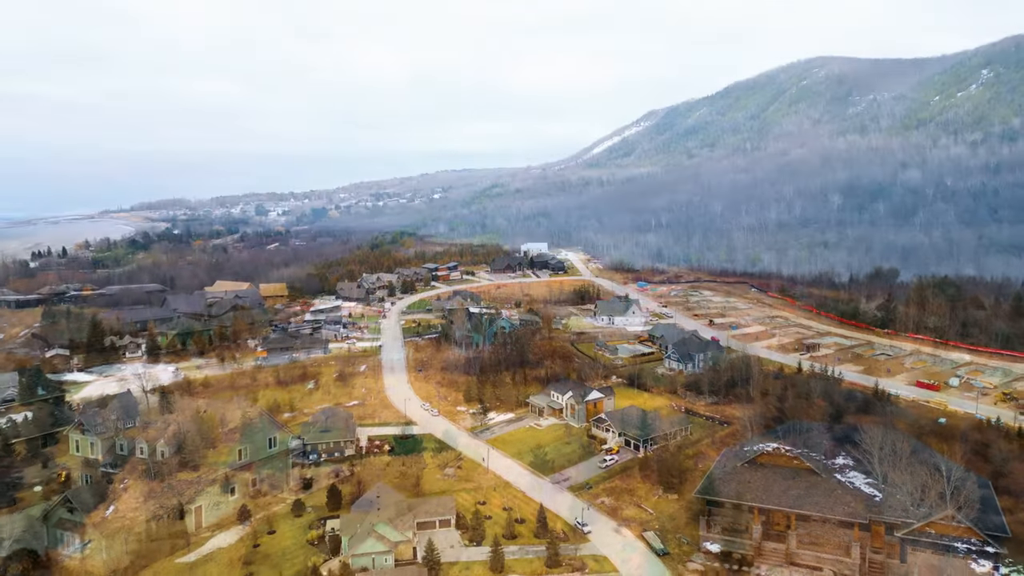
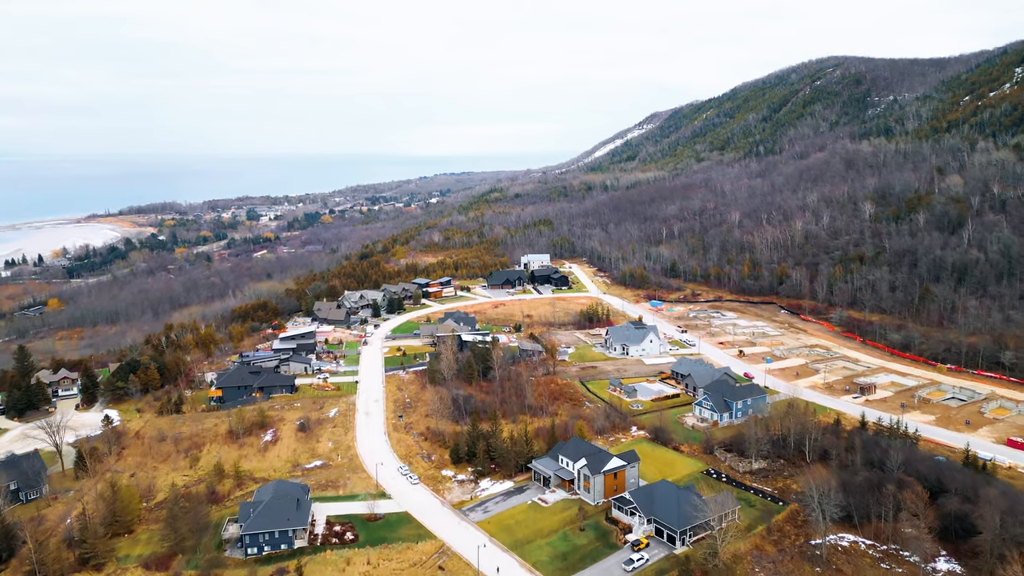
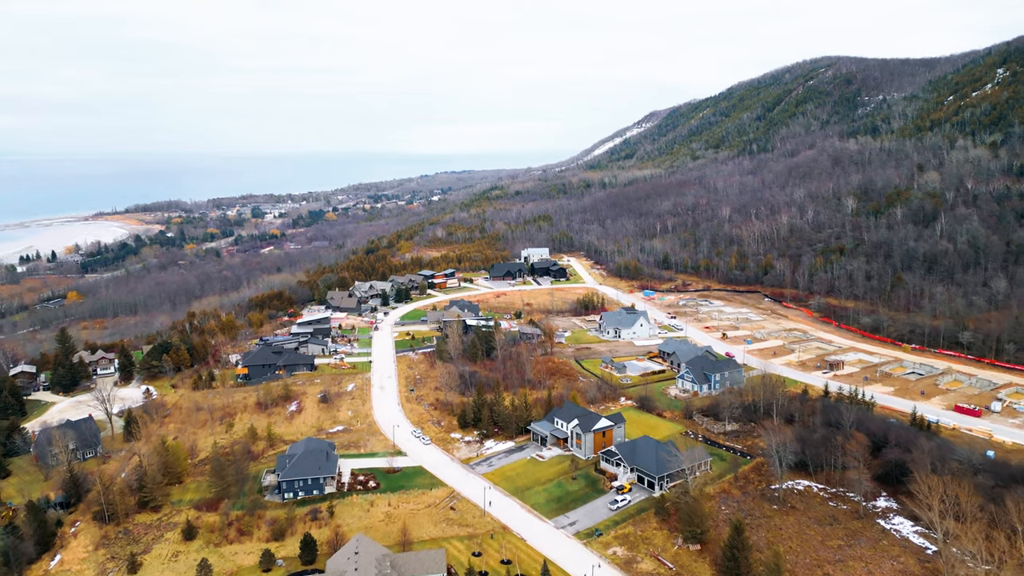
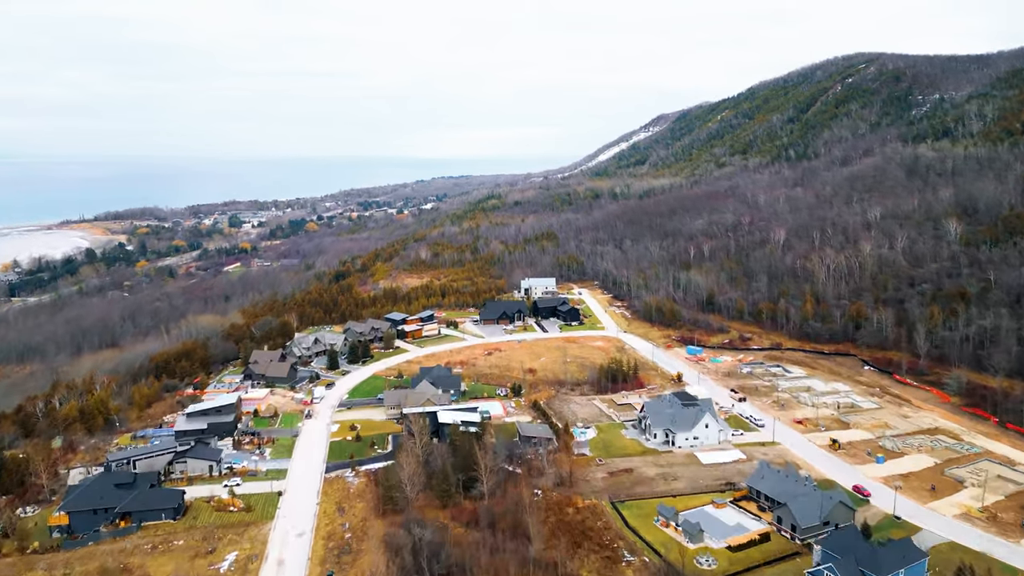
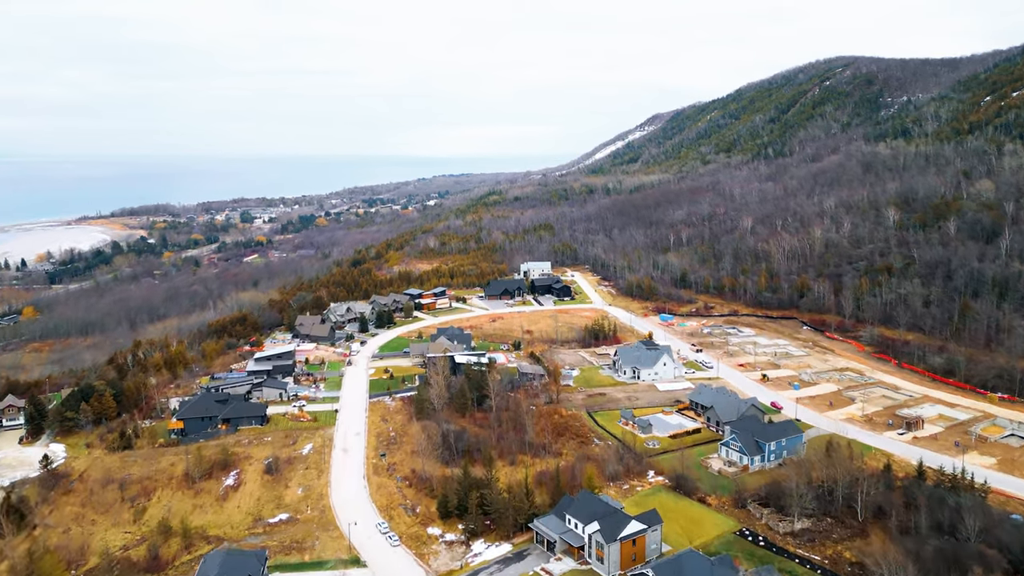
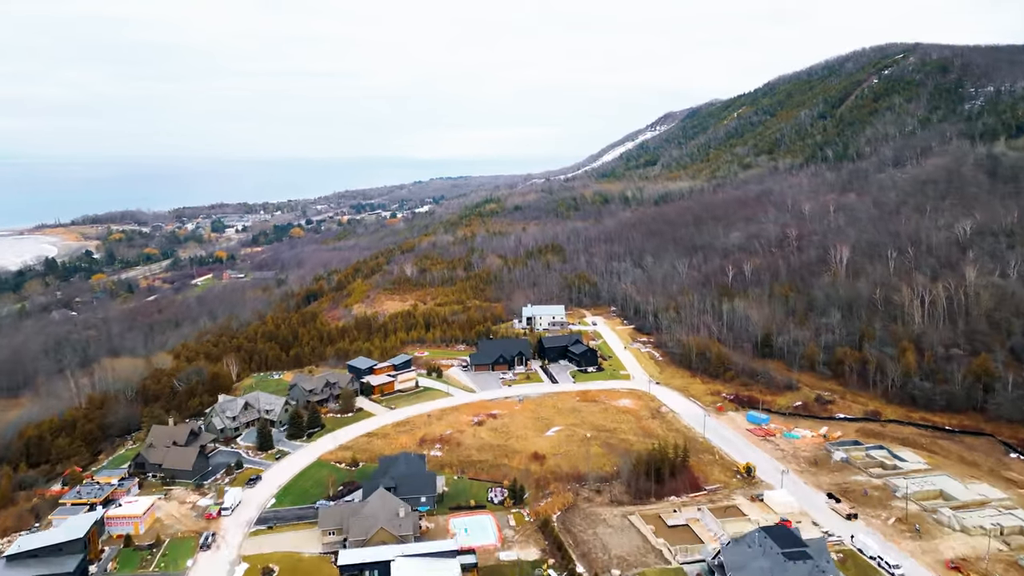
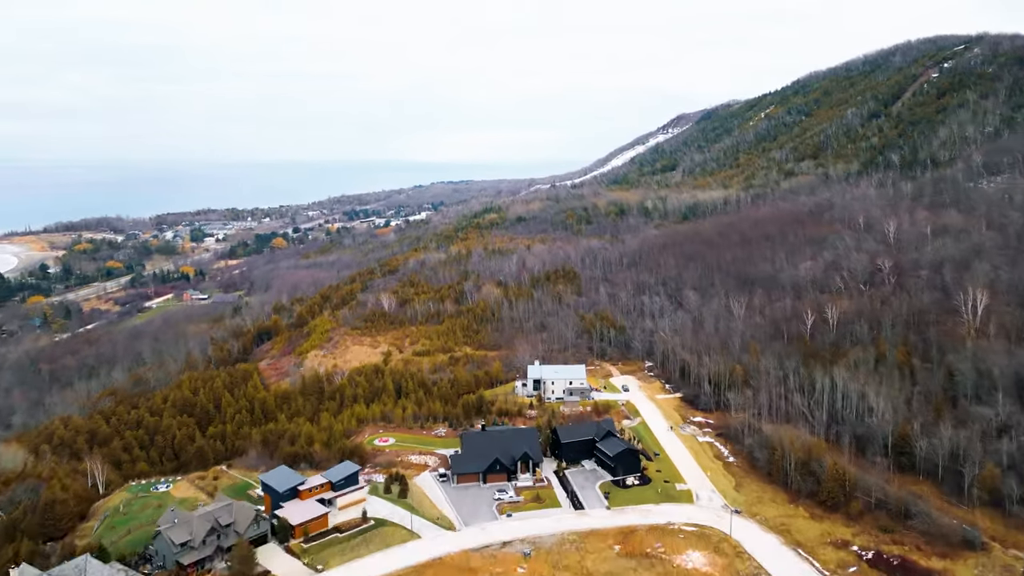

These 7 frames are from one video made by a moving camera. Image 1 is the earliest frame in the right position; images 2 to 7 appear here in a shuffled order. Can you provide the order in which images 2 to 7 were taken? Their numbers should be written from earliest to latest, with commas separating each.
3, 2, 5, 4, 6, 7
